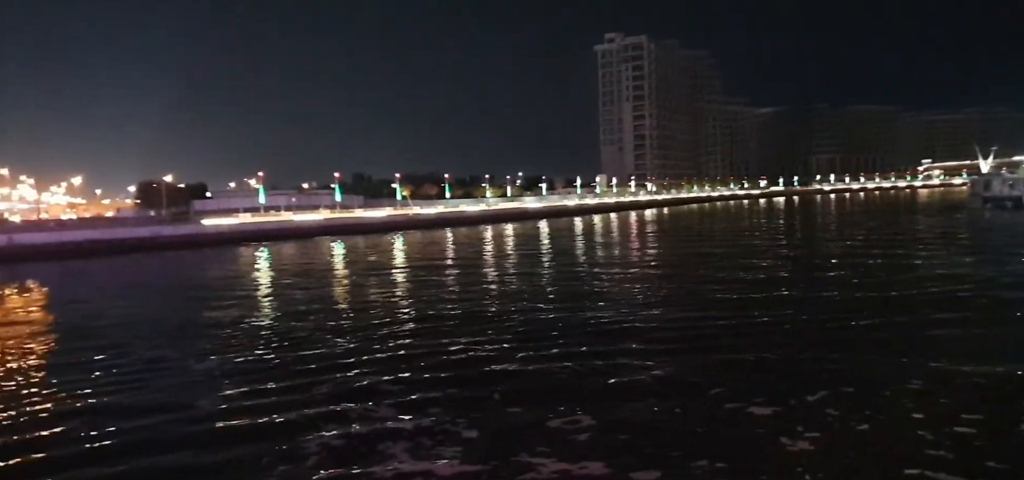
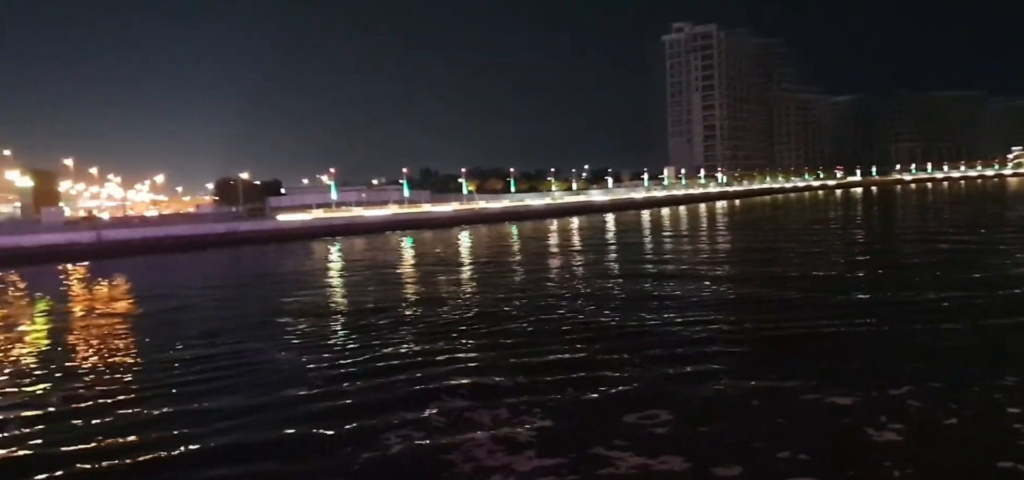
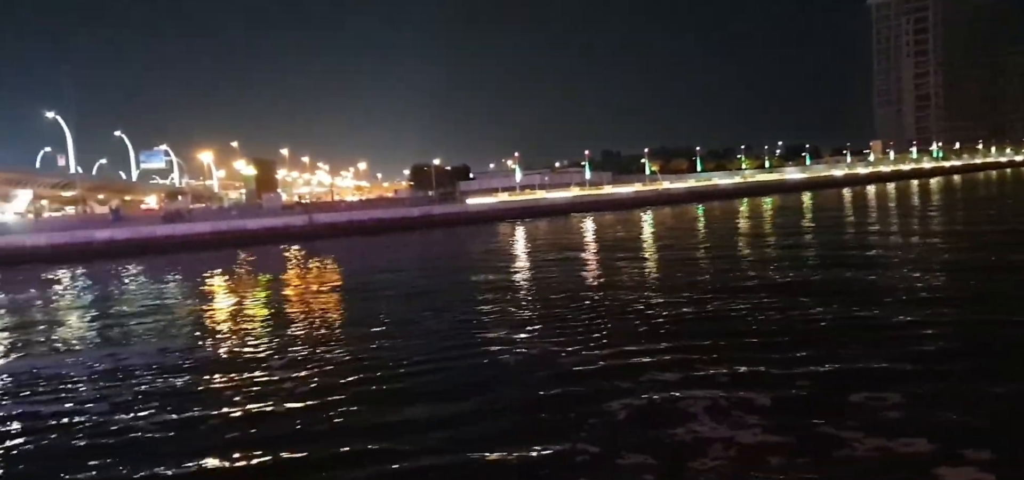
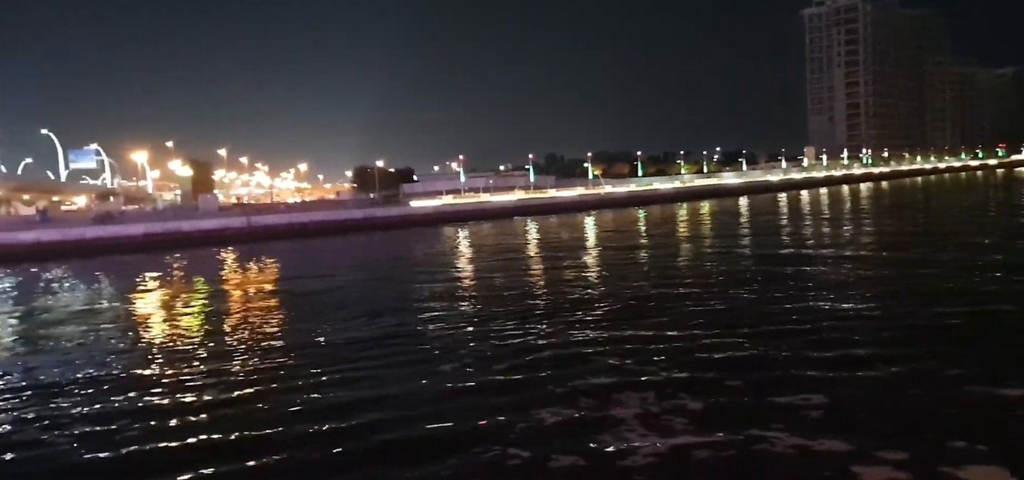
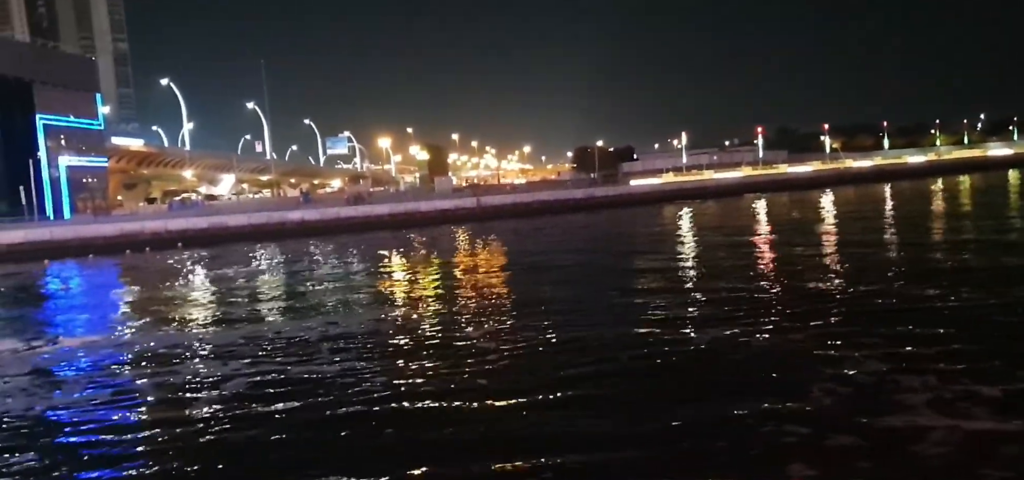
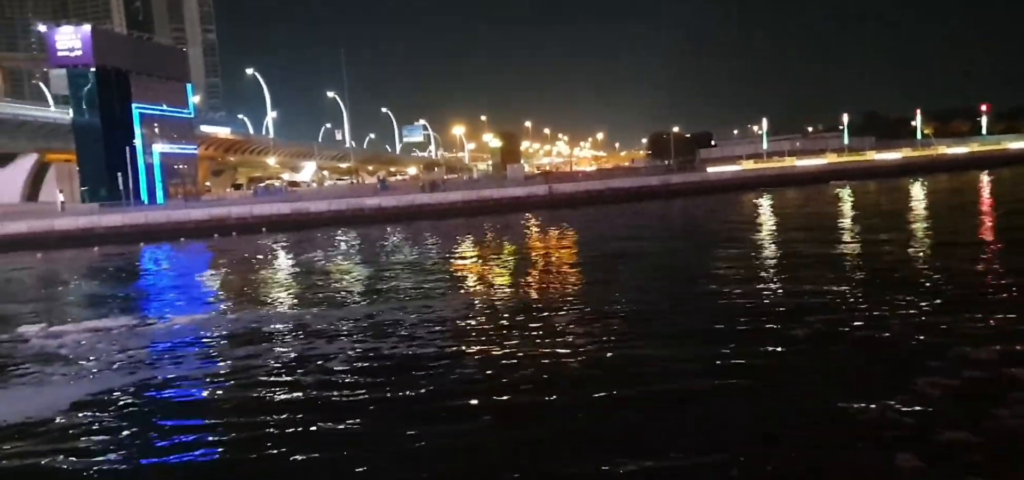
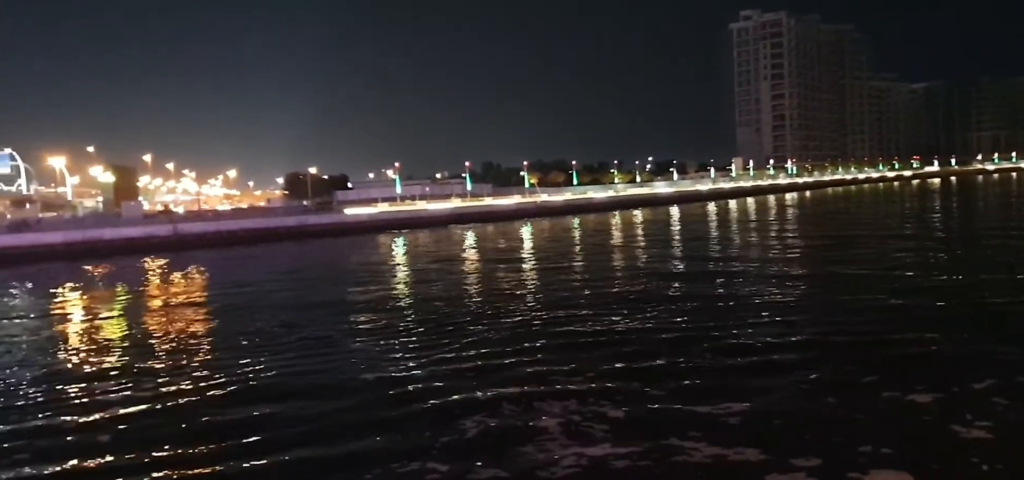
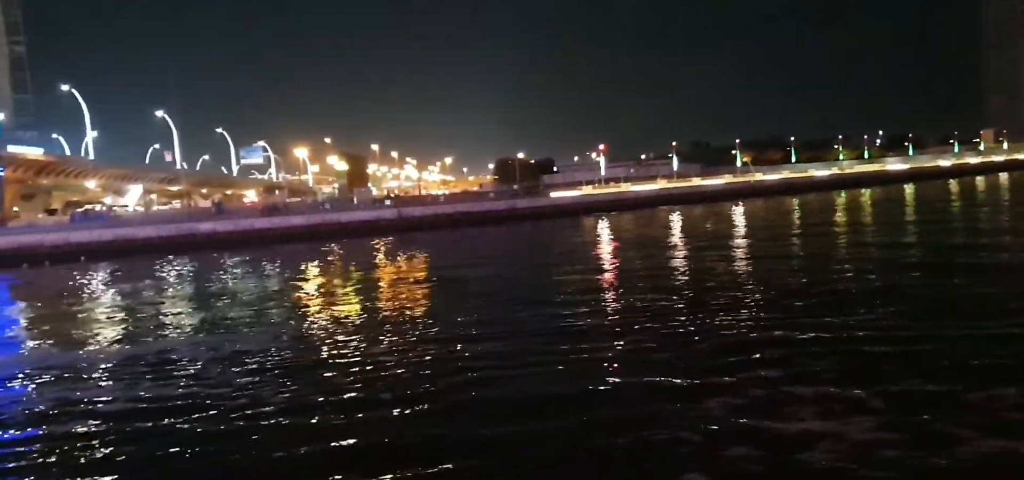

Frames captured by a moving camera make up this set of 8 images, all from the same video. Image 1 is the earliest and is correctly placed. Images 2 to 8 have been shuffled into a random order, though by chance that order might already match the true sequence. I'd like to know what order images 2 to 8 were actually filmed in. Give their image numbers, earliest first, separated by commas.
2, 7, 4, 3, 8, 5, 6
